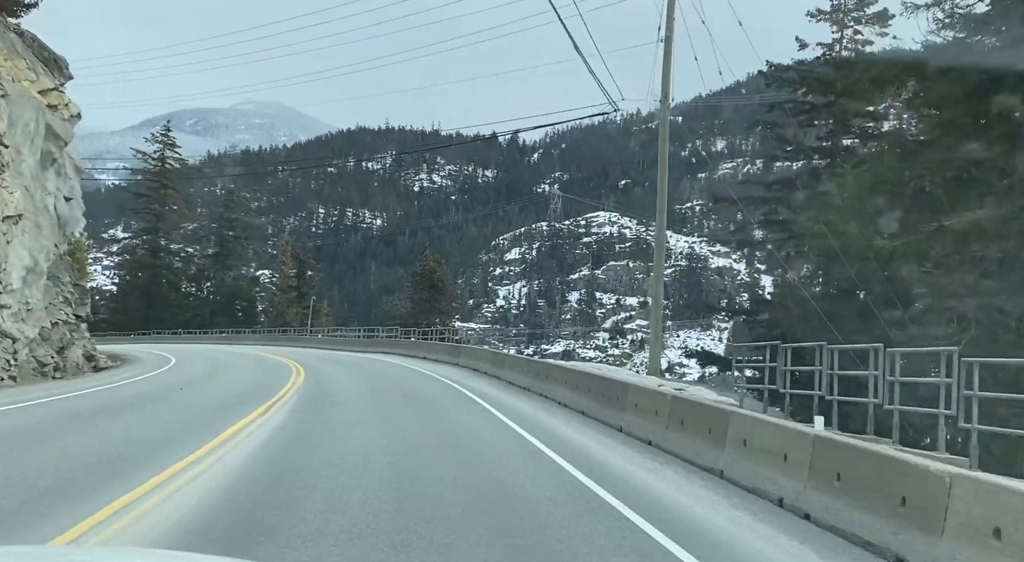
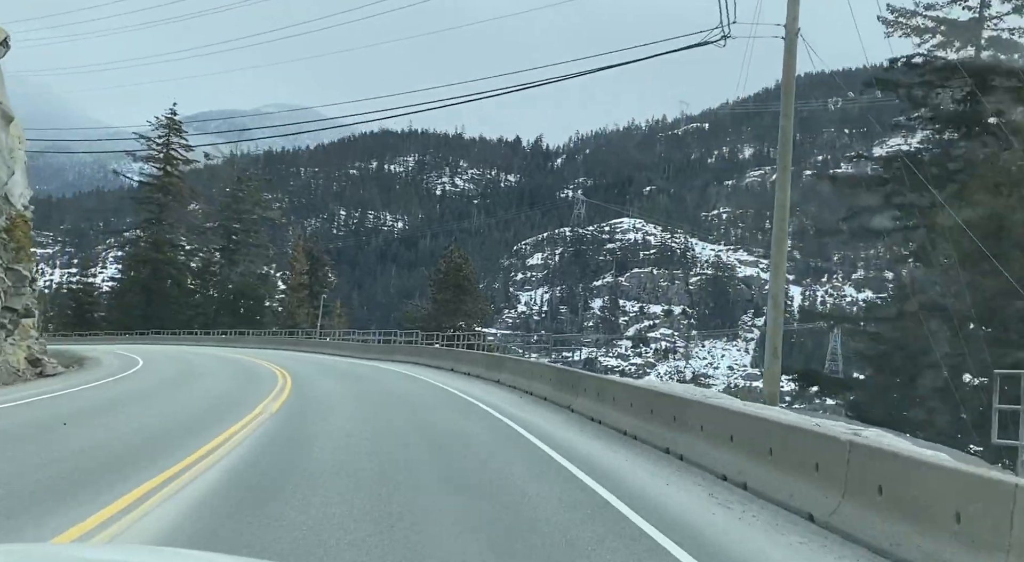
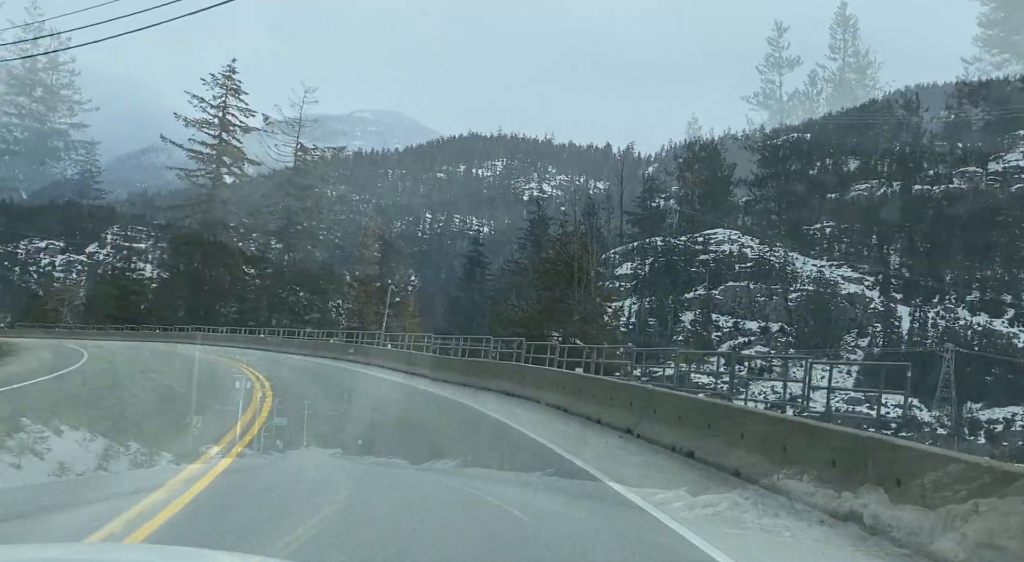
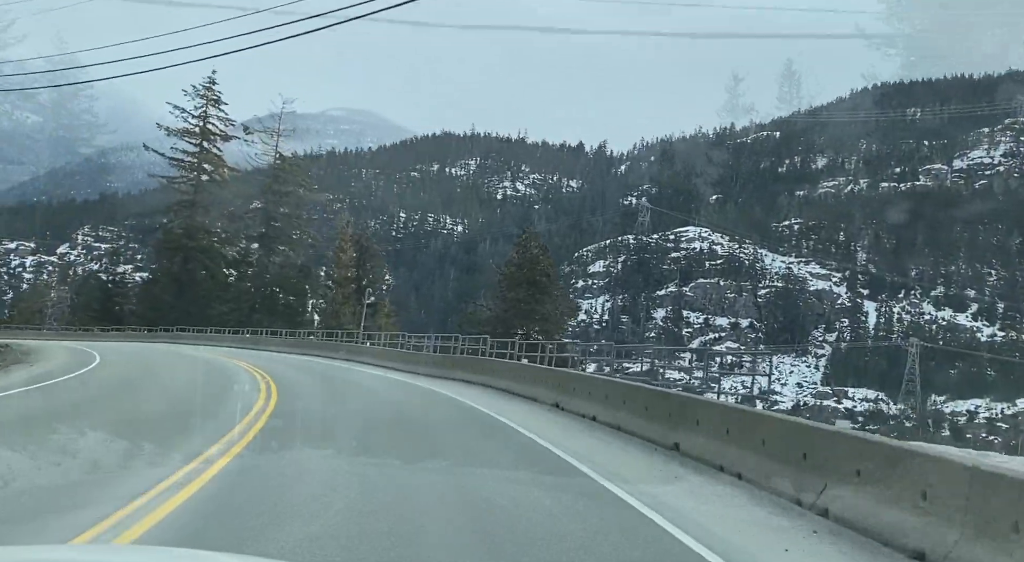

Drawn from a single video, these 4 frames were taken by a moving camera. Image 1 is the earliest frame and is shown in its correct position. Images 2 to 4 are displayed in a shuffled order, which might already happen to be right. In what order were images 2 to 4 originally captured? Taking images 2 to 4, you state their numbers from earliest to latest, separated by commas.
2, 4, 3
